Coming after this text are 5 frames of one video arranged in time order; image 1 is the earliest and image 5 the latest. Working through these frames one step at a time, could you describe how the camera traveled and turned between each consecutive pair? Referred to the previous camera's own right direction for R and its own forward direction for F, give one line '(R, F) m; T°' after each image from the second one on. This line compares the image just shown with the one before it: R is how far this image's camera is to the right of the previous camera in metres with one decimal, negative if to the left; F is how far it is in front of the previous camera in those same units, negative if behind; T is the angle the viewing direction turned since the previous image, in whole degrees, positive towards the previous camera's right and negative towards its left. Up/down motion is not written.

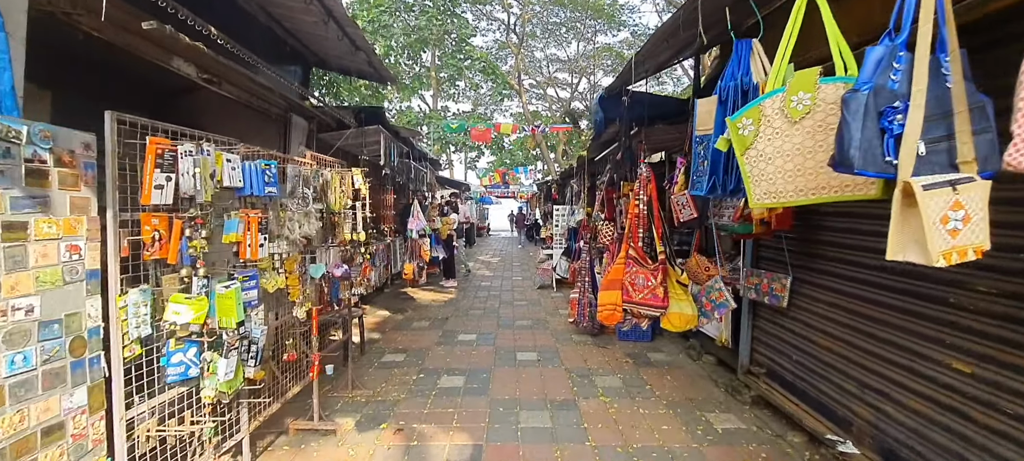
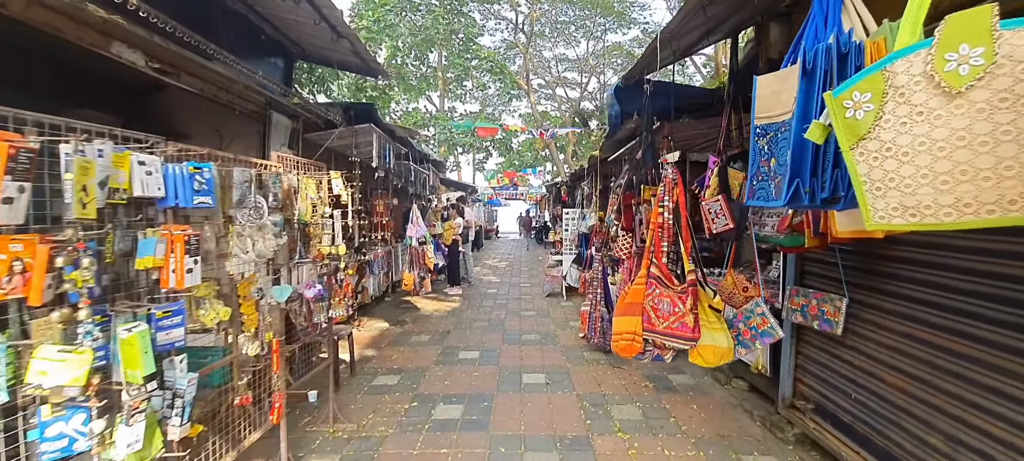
(0.0, +0.5) m; -1°
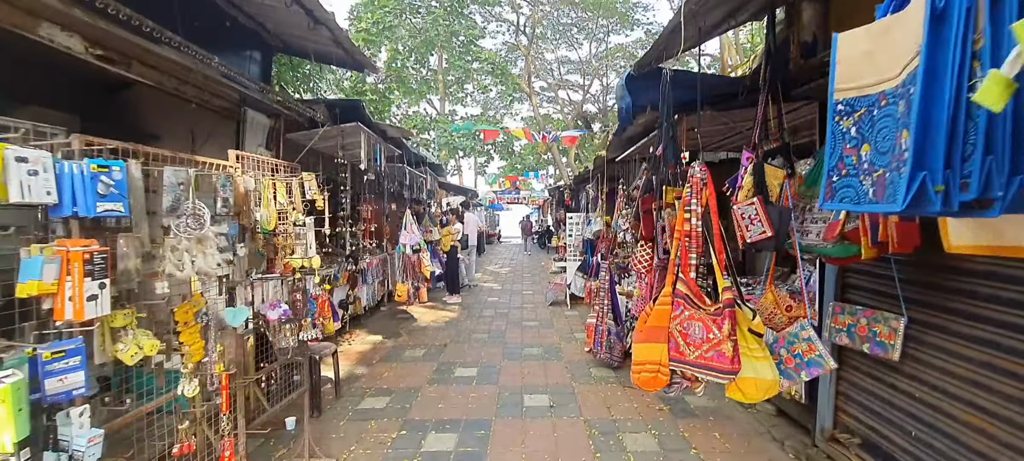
(0.0, +0.4) m; 0°
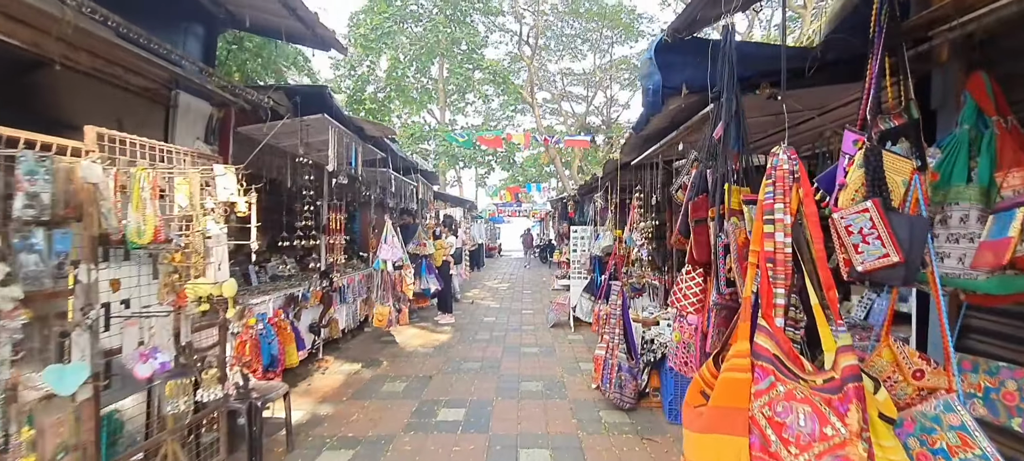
(+0.1, +0.8) m; 0°
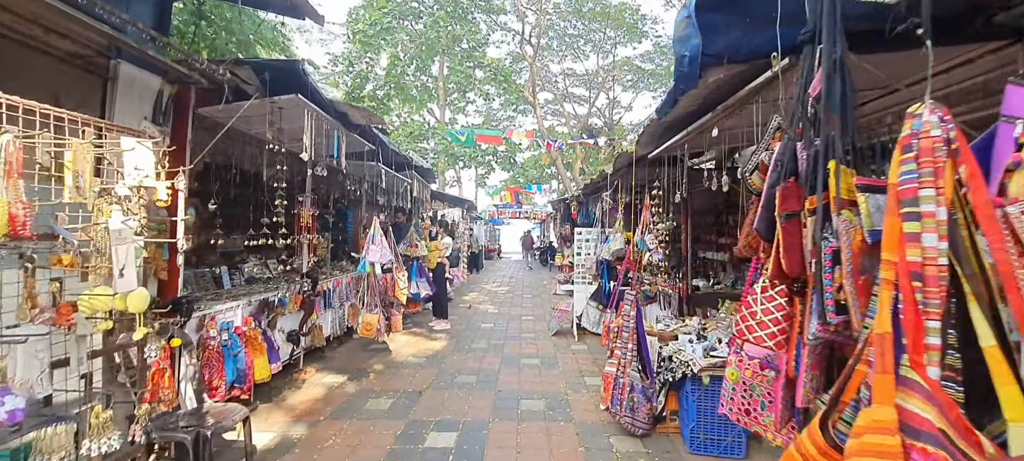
(0.0, +0.5) m; 0°
